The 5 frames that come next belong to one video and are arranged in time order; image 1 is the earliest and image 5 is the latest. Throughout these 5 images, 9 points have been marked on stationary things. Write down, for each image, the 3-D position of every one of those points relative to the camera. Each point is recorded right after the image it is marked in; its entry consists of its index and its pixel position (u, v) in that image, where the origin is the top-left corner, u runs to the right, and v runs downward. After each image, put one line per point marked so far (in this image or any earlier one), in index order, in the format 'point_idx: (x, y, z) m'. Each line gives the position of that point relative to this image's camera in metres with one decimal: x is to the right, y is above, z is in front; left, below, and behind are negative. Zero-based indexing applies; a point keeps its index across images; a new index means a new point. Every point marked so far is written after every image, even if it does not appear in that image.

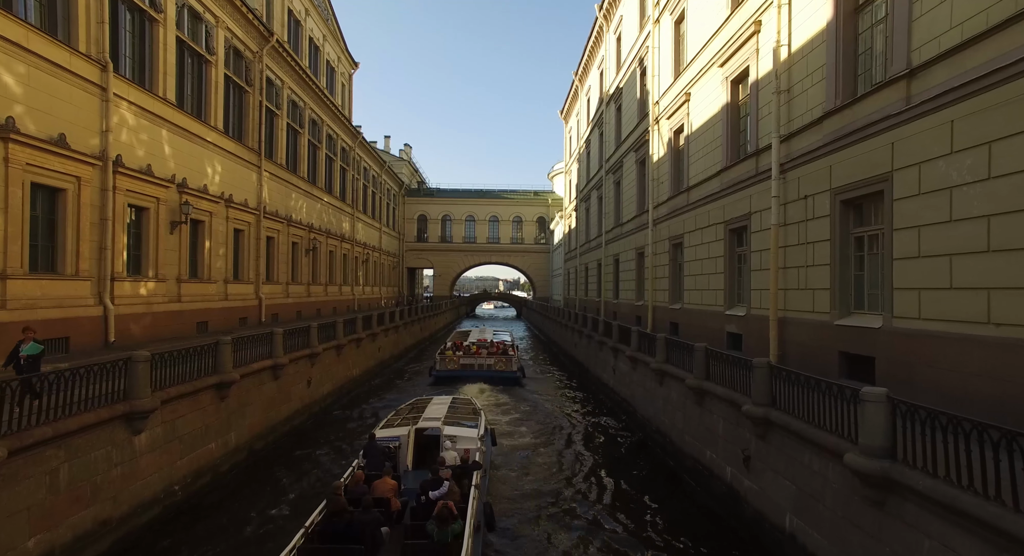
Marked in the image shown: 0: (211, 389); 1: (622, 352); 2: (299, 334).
0: (-5.0, -1.9, +7.9) m
1: (+3.5, -2.3, +14.9) m
2: (-5.4, -1.4, +12.1) m
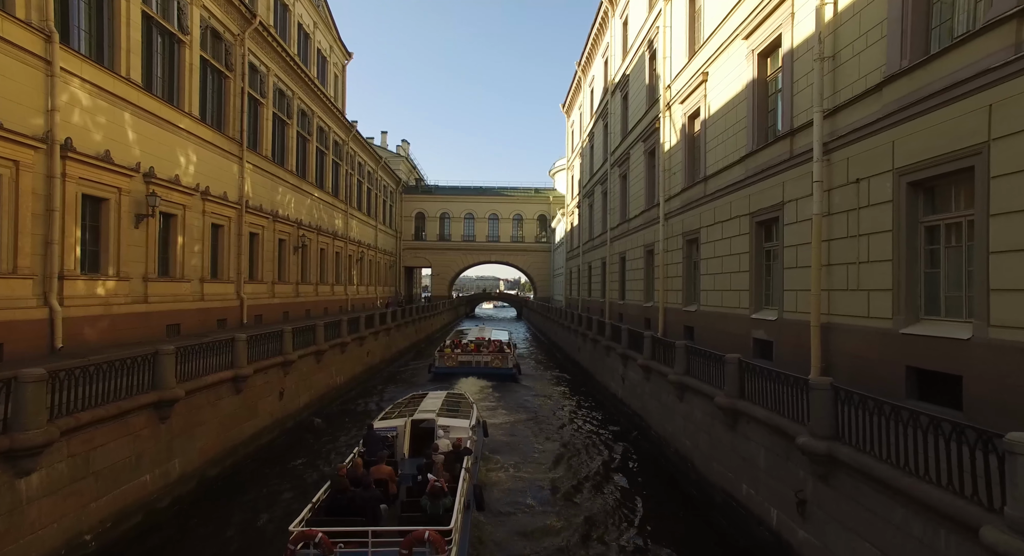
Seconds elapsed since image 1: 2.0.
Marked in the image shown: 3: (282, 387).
0: (-5.1, -1.8, +6.6) m
1: (+3.4, -2.3, +13.5) m
2: (-5.5, -1.4, +10.8) m
3: (-5.4, -2.6, +11.2) m
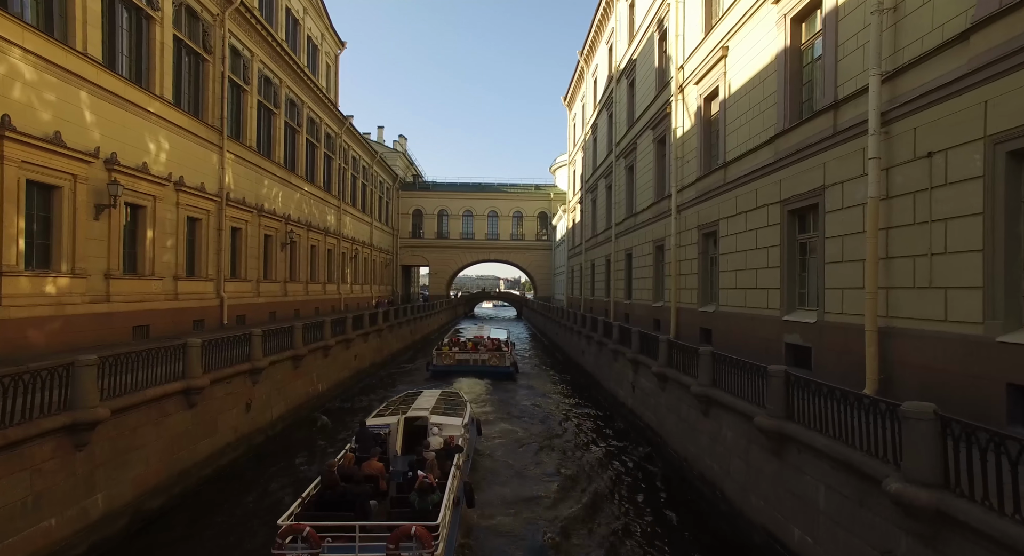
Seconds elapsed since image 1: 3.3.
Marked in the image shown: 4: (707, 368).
0: (-5.1, -1.8, +5.3) m
1: (+3.4, -2.2, +12.2) m
2: (-5.5, -1.3, +9.5) m
3: (-5.5, -2.5, +9.9) m
4: (+3.3, -1.5, +8.1) m
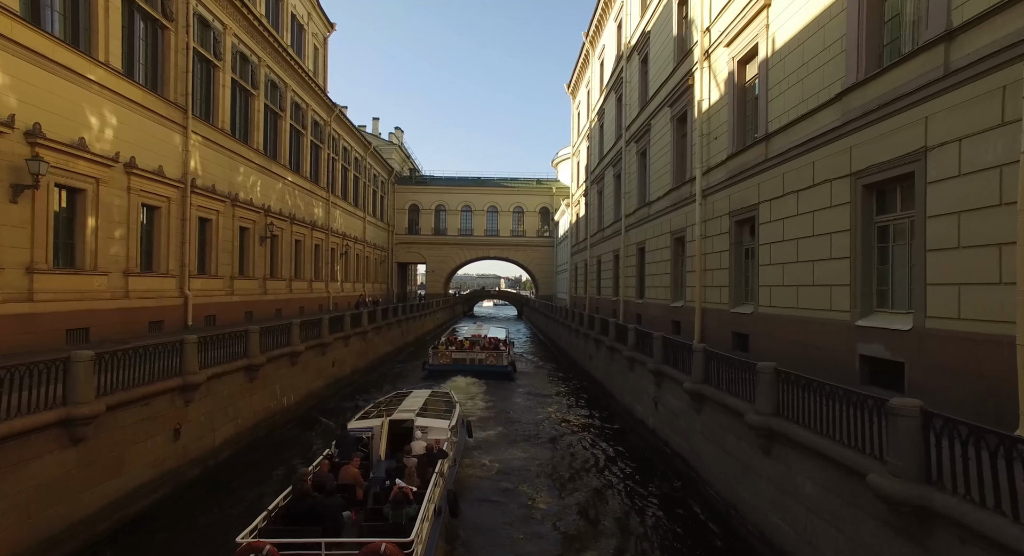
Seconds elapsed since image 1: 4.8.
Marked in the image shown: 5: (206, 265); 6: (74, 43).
0: (-5.2, -1.7, +3.3) m
1: (+3.3, -2.1, +10.2) m
2: (-5.6, -1.2, +7.5) m
3: (-5.5, -2.4, +7.9) m
4: (+3.2, -1.4, +6.1) m
5: (-11.8, +0.5, +18.4) m
6: (-11.1, +6.0, +12.1) m
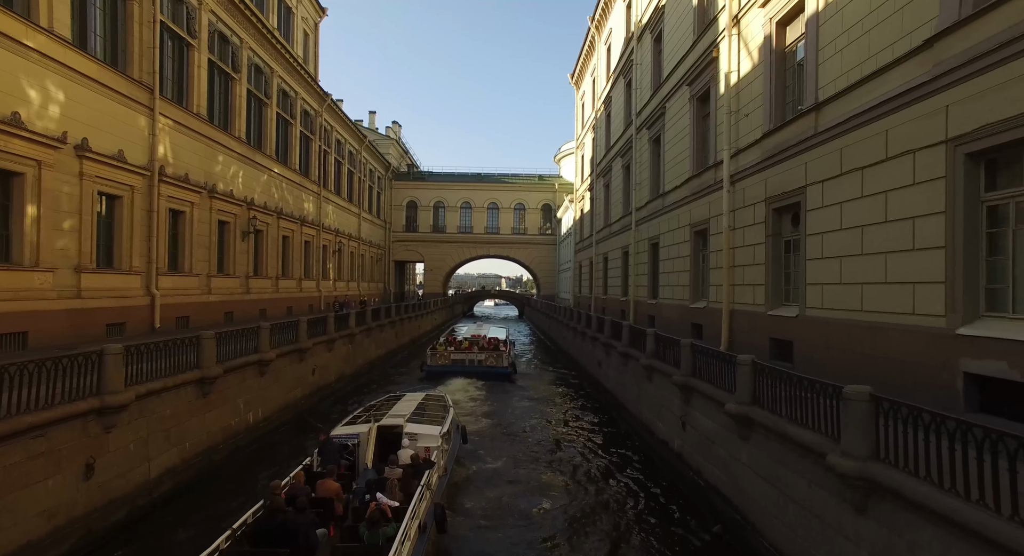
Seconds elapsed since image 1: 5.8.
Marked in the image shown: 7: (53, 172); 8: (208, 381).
0: (-5.2, -1.6, +1.7) m
1: (+3.4, -2.1, +8.6) m
2: (-5.6, -1.1, +5.9) m
3: (-5.5, -2.3, +6.3) m
4: (+3.2, -1.4, +4.5) m
5: (-11.7, +0.6, +16.8) m
6: (-11.1, +6.0, +10.5) m
7: (-11.1, +2.6, +11.6) m
8: (-5.6, -1.9, +8.9) m
